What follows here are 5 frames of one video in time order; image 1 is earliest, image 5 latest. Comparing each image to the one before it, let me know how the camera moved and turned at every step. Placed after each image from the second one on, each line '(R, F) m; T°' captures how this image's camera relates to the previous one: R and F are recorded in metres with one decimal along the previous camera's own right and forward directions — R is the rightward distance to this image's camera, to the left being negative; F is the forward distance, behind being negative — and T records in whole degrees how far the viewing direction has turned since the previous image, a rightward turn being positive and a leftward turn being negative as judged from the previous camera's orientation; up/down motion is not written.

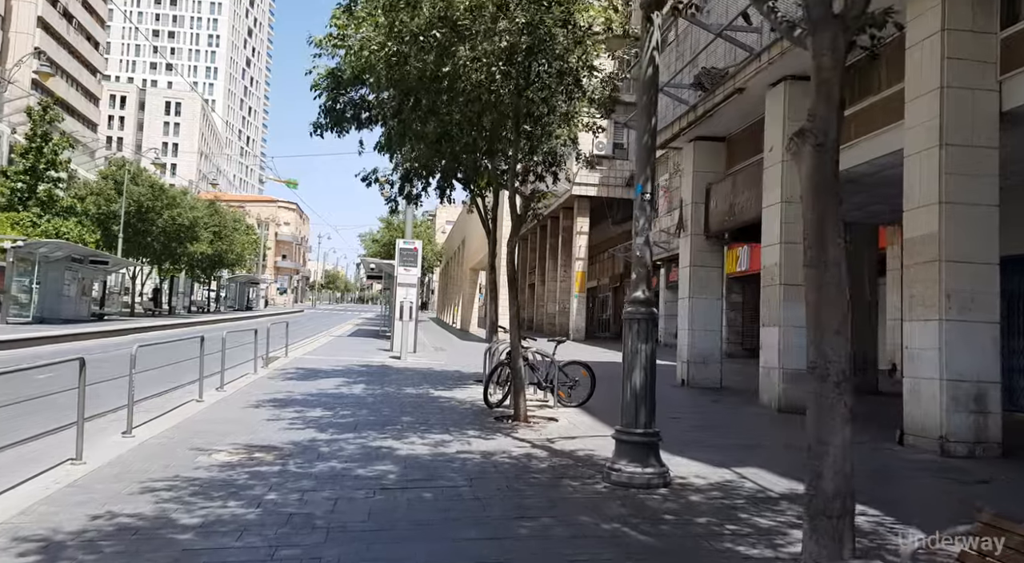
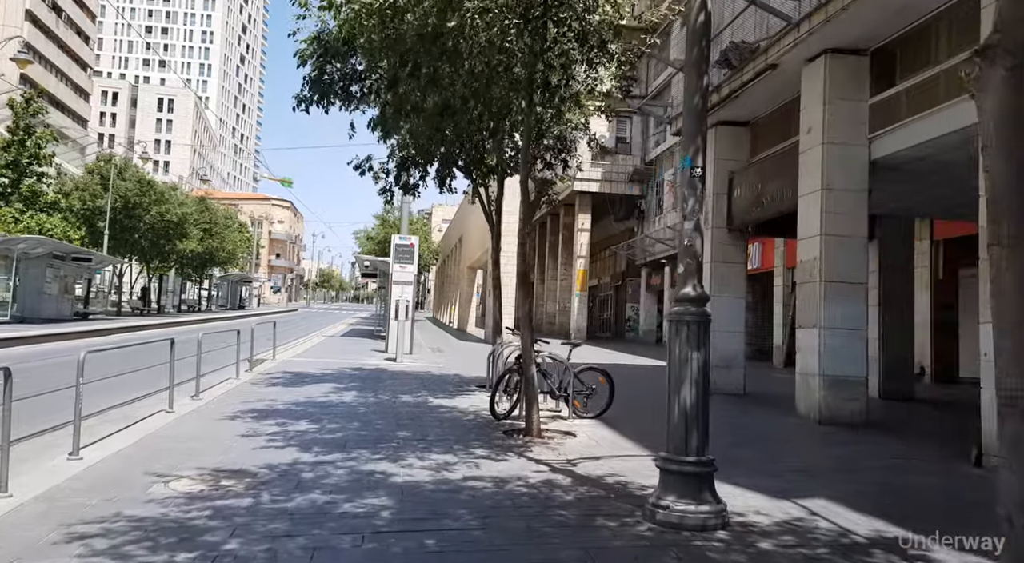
(-0.2, +1.1) m; 0°
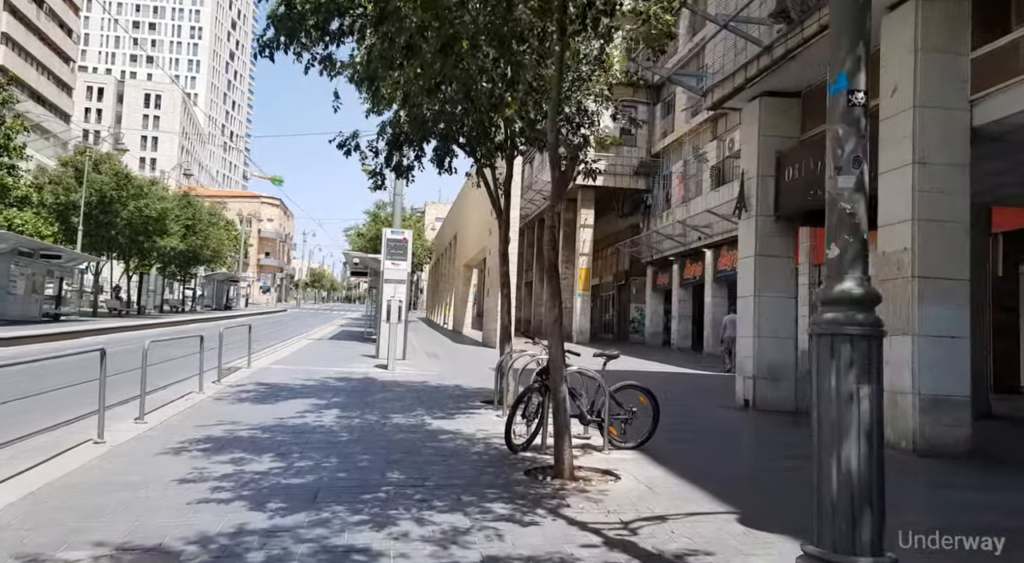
(-0.3, +1.9) m; +1°
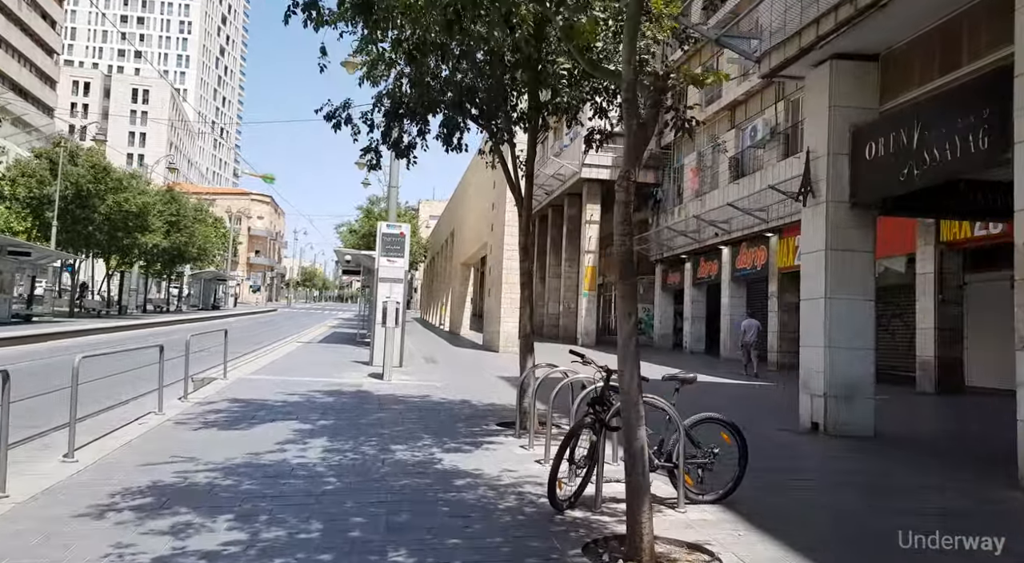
(-0.4, +1.9) m; +1°
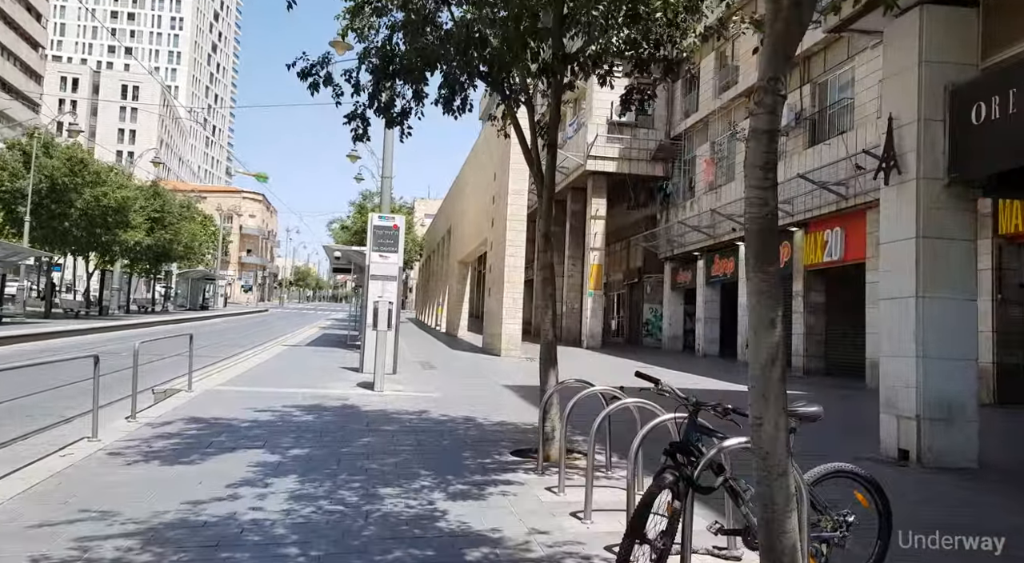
(-0.3, +1.8) m; 0°
